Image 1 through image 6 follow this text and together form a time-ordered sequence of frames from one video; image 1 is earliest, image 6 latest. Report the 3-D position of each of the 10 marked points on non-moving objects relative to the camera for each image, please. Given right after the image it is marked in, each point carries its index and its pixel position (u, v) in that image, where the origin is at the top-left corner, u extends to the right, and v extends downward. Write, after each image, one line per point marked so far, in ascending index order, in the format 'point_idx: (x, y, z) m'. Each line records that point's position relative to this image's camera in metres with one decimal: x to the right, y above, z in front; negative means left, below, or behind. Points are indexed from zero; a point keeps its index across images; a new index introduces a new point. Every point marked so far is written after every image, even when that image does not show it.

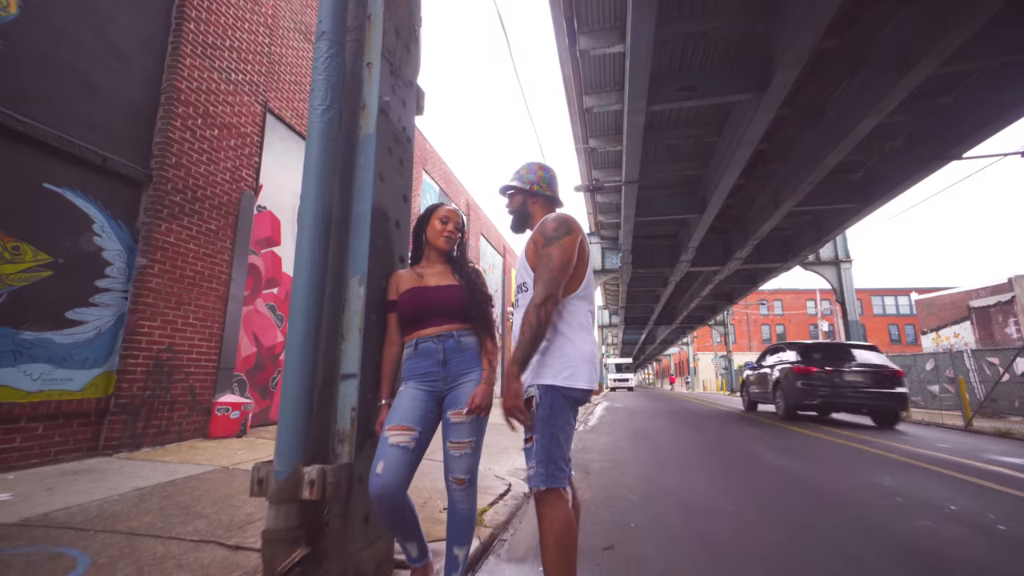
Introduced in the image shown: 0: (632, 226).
0: (+4.1, +2.1, +15.3) m
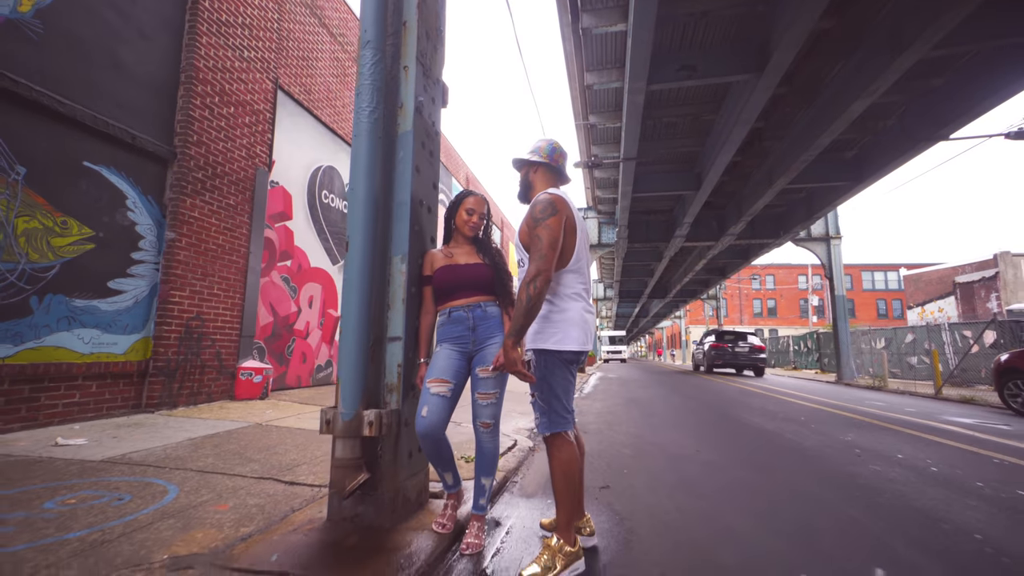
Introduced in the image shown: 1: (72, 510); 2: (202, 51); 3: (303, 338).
0: (+4.1, +3.0, +15.6) m
1: (-2.6, -1.3, +2.6) m
2: (-4.3, +3.3, +6.2) m
3: (-4.0, -0.9, +8.5) m
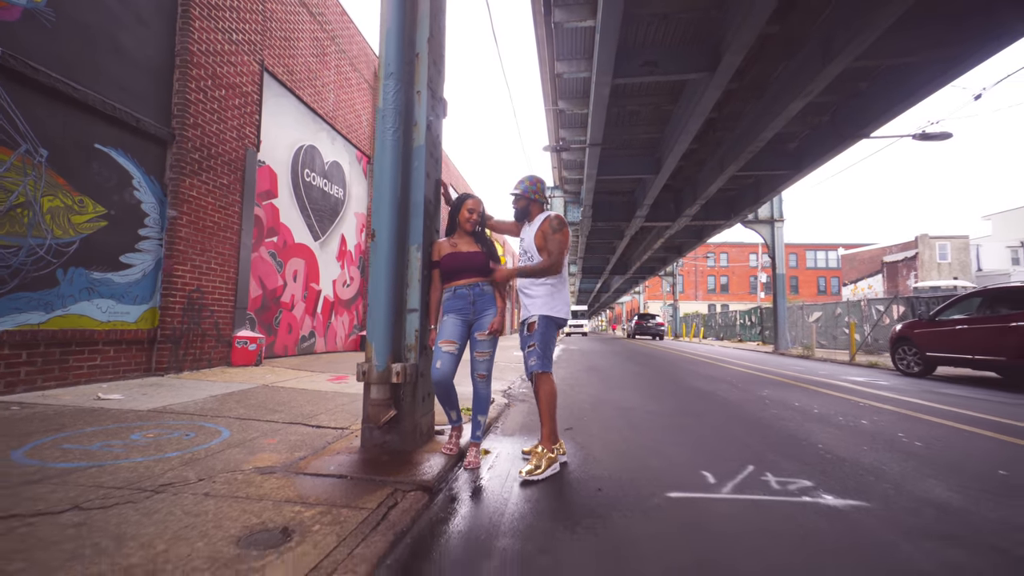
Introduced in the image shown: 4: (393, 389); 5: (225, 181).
0: (+3.0, +3.9, +16.5) m
1: (-2.7, -1.2, +3.3) m
2: (-4.6, +3.7, +6.4) m
3: (-4.5, -0.4, +9.0) m
4: (-0.9, -0.8, +3.4) m
5: (-4.6, +1.7, +7.1) m
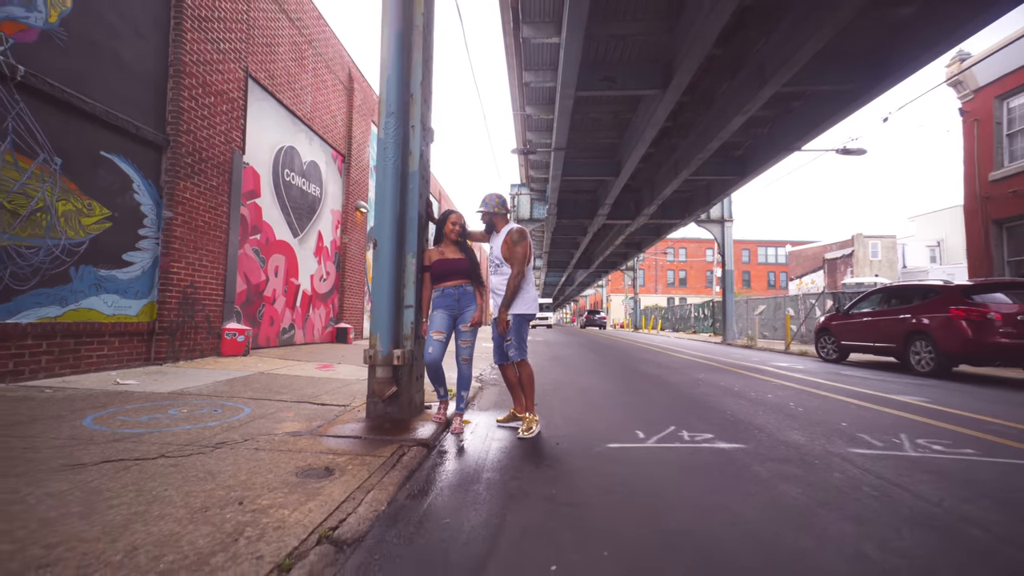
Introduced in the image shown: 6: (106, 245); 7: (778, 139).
0: (+1.8, +4.1, +17.5) m
1: (-2.9, -1.1, +4.0) m
2: (-5.0, +3.7, +6.9) m
3: (-5.2, -0.3, +9.5) m
4: (-1.1, -0.8, +4.2) m
5: (-5.1, +1.8, +7.6) m
6: (-5.3, +0.6, +5.8) m
7: (+8.5, +4.7, +14.1) m
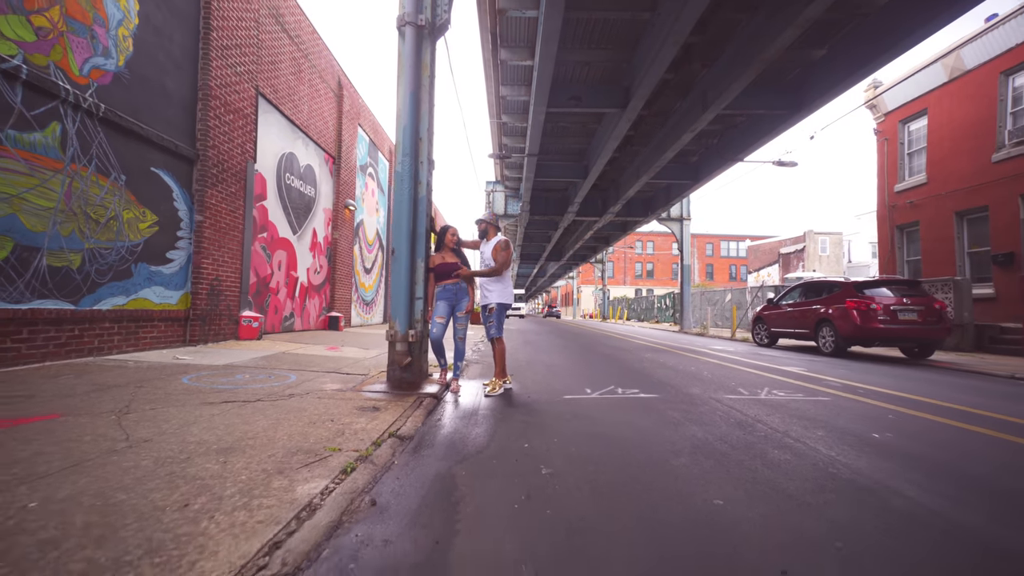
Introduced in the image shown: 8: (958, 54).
0: (+0.8, +4.4, +19.0) m
1: (-3.1, -1.1, +5.3) m
2: (-5.3, +3.9, +8.0) m
3: (-5.7, -0.1, +10.6) m
4: (-1.3, -0.7, +5.6) m
5: (-5.5, +1.9, +8.7) m
6: (-5.6, +0.7, +6.9) m
7: (+7.7, +4.9, +16.0) m
8: (+12.7, +6.7, +12.6) m
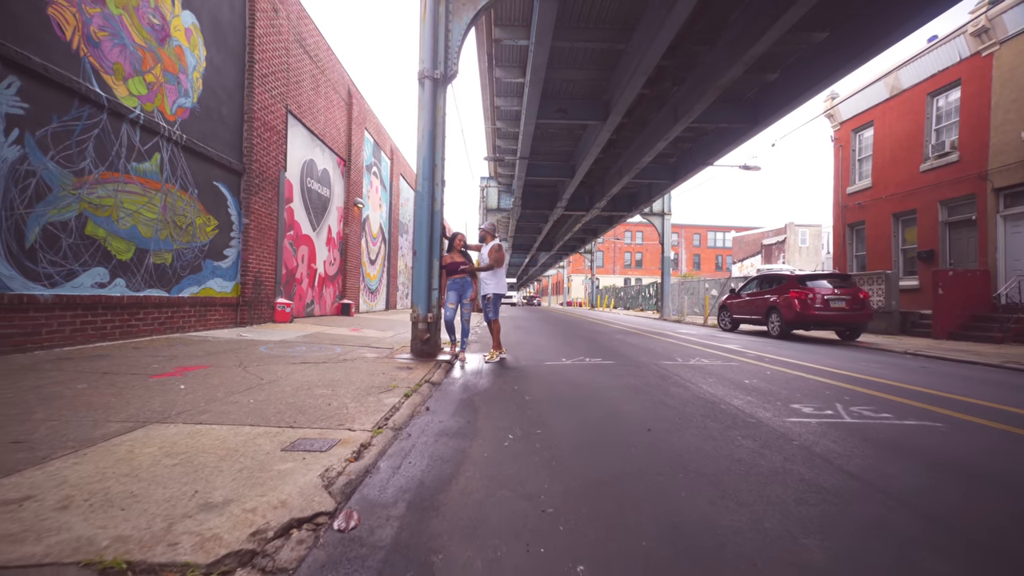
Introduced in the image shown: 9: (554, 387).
0: (+0.5, +4.9, +20.6) m
1: (-3.2, -1.0, +7.0) m
2: (-5.5, +4.1, +9.5) m
3: (-5.9, +0.1, +12.3) m
4: (-1.4, -0.6, +7.3) m
5: (-5.6, +2.1, +10.3) m
6: (-5.7, +0.8, +8.5) m
7: (+7.4, +5.3, +17.7) m
8: (+12.5, +6.9, +14.4) m
9: (+0.5, -1.2, +5.2) m
